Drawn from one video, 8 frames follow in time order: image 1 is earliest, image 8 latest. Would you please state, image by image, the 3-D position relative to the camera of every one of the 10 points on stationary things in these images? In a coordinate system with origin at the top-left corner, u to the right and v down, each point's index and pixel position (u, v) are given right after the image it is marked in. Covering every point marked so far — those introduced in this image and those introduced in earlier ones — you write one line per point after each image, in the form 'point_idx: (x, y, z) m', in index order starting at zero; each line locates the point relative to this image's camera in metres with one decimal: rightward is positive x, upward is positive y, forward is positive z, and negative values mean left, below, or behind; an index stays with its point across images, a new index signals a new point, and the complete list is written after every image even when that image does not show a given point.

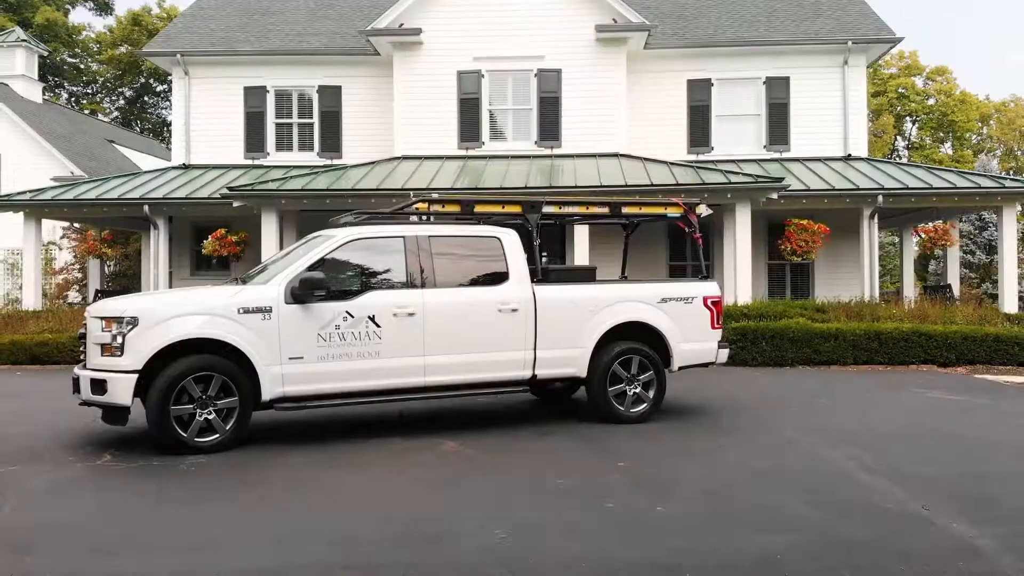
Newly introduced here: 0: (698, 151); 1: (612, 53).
0: (+3.1, +2.3, +16.1) m
1: (+1.6, +3.8, +15.4) m
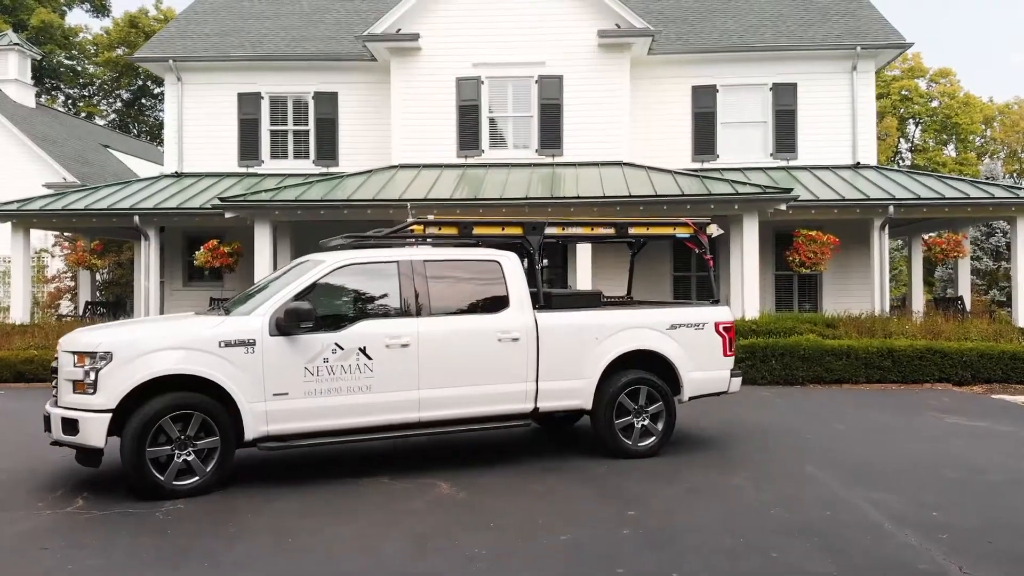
0: (+3.1, +2.1, +15.7) m
1: (+1.6, +3.6, +15.1) m
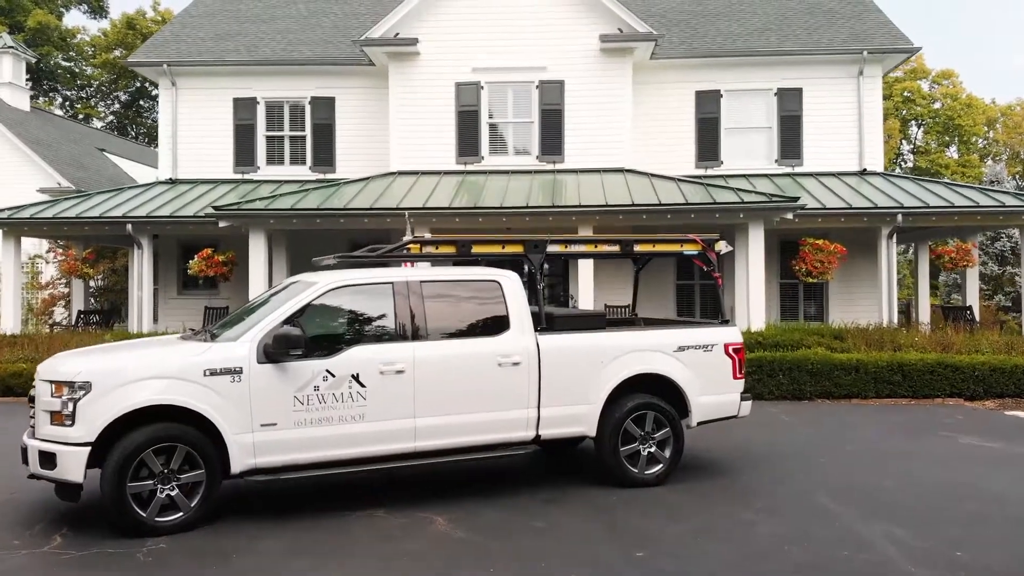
0: (+3.1, +2.0, +15.5) m
1: (+1.6, +3.4, +14.8) m
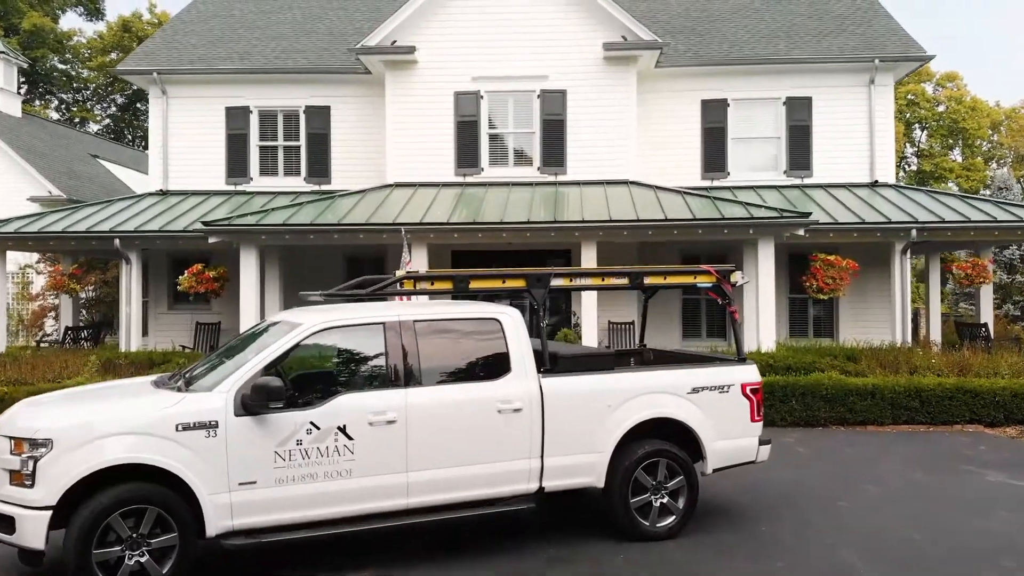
0: (+3.1, +1.7, +15.0) m
1: (+1.6, +3.2, +14.3) m
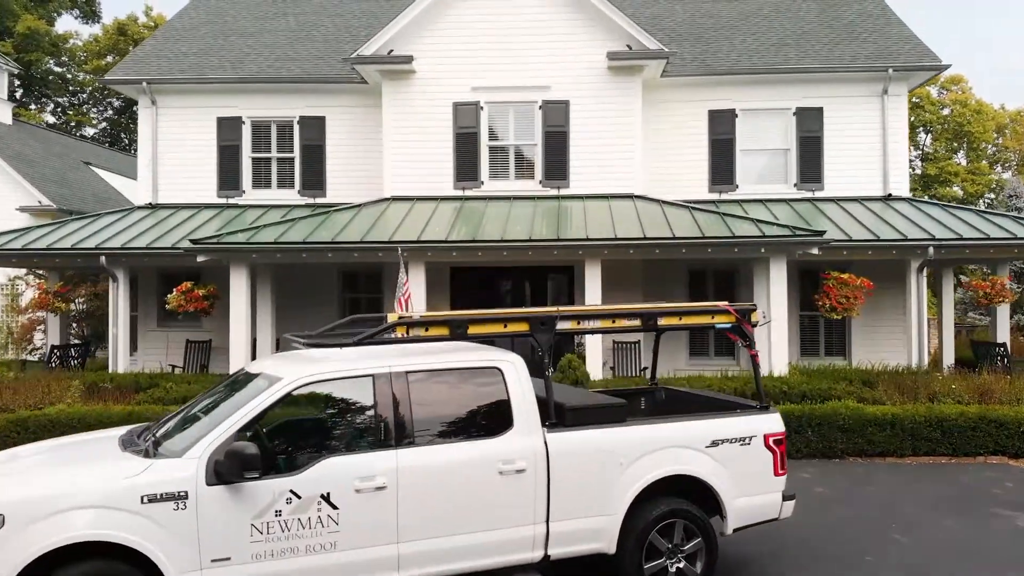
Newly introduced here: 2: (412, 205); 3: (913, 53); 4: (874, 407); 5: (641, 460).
0: (+3.2, +1.5, +14.5) m
1: (+1.6, +3.0, +13.8) m
2: (-1.4, +1.2, +13.7) m
3: (+6.0, +3.5, +14.4) m
4: (+3.8, -1.3, +10.2) m
5: (+0.7, -1.0, +5.4) m
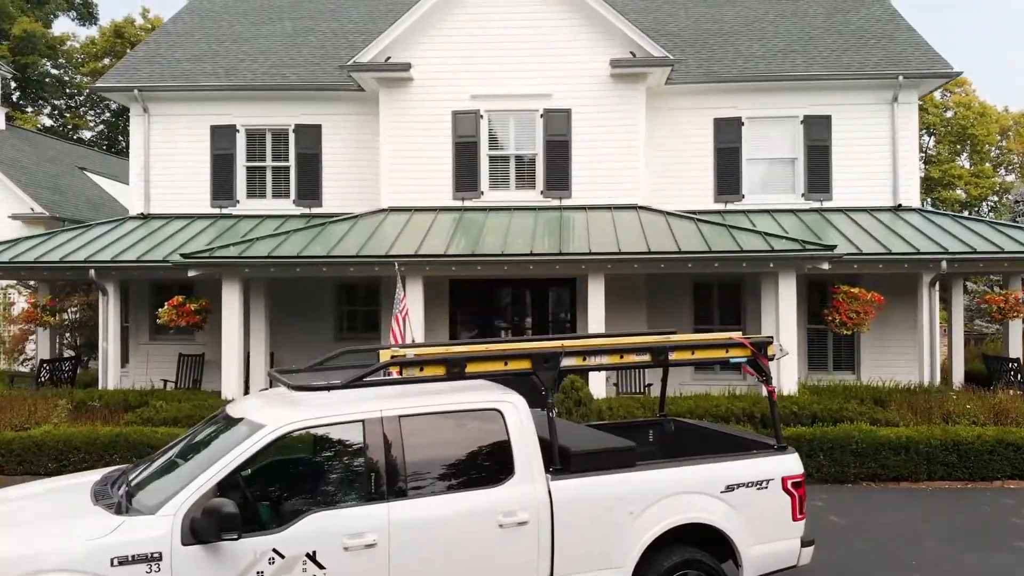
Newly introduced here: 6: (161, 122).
0: (+3.2, +1.3, +14.2) m
1: (+1.7, +2.8, +13.5) m
2: (-1.4, +1.0, +13.4) m
3: (+6.0, +3.3, +14.1) m
4: (+3.9, -1.5, +9.9) m
5: (+0.7, -1.1, +5.0) m
6: (-5.4, +2.6, +14.7) m
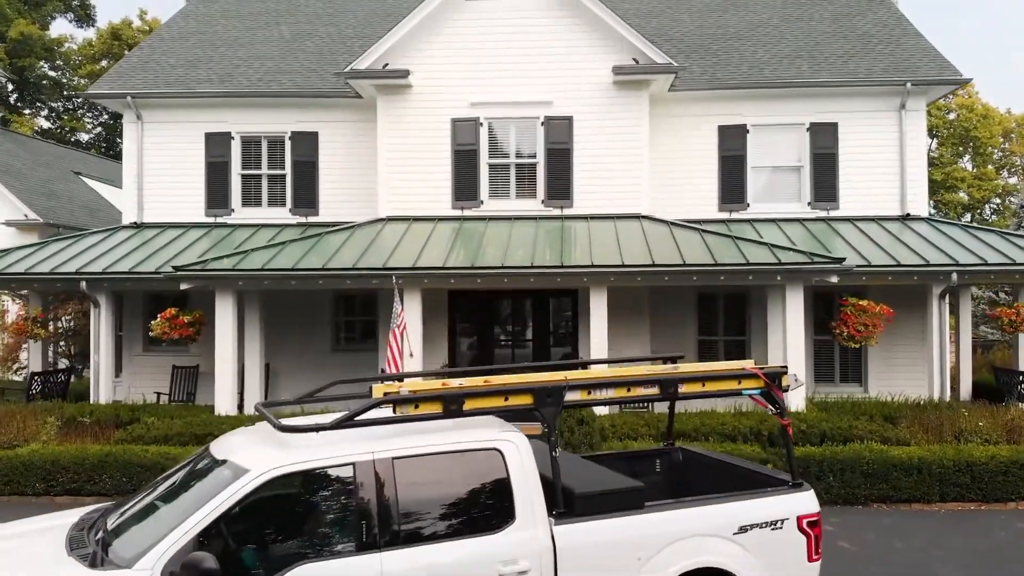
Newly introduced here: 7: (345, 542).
0: (+3.2, +1.1, +13.9) m
1: (+1.7, +2.6, +13.2) m
2: (-1.4, +0.9, +13.1) m
3: (+6.0, +3.2, +13.8) m
4: (+3.9, -1.6, +9.6) m
5: (+0.7, -1.3, +4.7) m
6: (-5.4, +2.4, +14.5) m
7: (-0.8, -1.1, +4.1) m
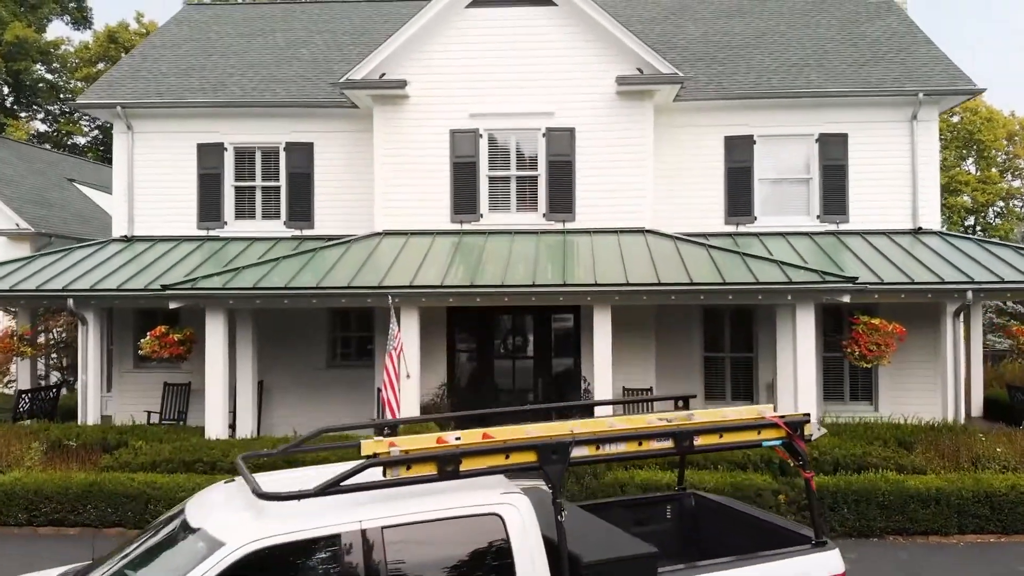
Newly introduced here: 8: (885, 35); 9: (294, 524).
0: (+3.2, +0.9, +13.5) m
1: (+1.7, +2.4, +12.8) m
2: (-1.4, +0.6, +12.7) m
3: (+6.1, +3.0, +13.4) m
4: (+3.9, -1.8, +9.2) m
5: (+0.7, -1.5, +4.3) m
6: (-5.4, +2.2, +14.1) m
7: (-0.8, -1.4, +3.8) m
8: (+5.8, +4.0, +15.0) m
9: (-0.9, -1.0, +3.8) m
